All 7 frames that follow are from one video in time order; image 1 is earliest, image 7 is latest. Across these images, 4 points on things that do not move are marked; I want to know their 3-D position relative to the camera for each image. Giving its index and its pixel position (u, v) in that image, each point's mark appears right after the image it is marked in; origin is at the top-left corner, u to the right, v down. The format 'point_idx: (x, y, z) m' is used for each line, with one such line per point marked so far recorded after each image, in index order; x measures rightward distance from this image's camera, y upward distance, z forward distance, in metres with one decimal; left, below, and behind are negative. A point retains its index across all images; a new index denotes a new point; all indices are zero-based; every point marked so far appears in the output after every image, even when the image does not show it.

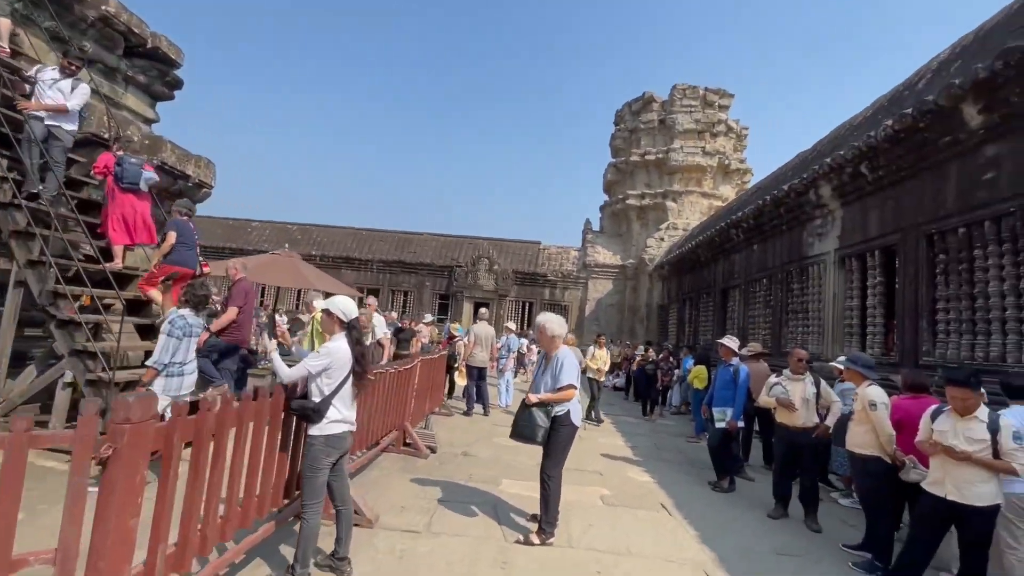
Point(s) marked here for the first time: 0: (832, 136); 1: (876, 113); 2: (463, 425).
0: (+5.5, +2.6, +8.3) m
1: (+5.5, +2.6, +7.2) m
2: (-0.6, -1.8, +6.3) m
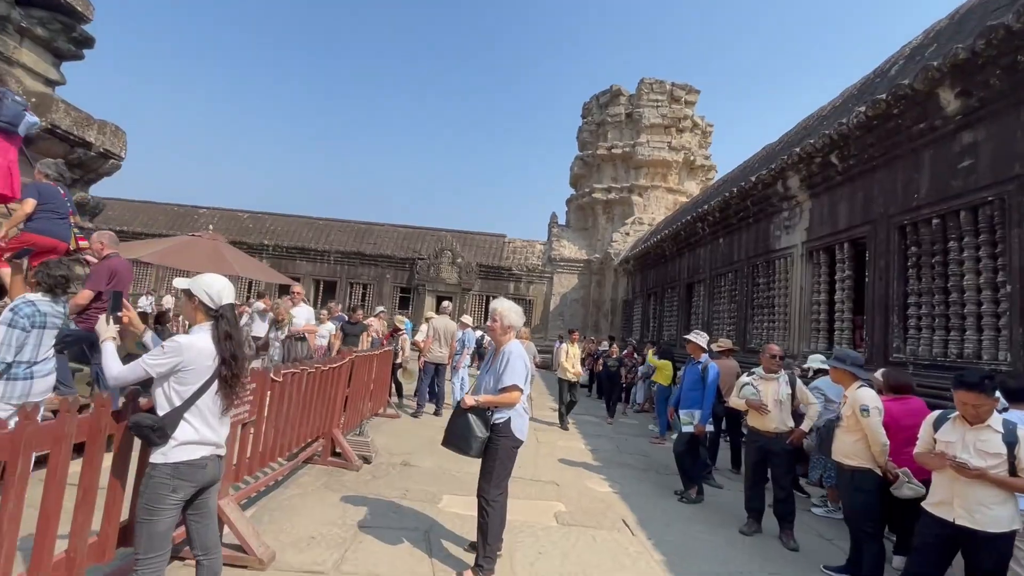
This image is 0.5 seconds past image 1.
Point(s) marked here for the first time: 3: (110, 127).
0: (+4.9, +2.7, +8.1) m
1: (+4.9, +2.7, +7.0) m
2: (-1.2, -1.7, +5.7) m
3: (-4.8, +1.9, +5.8) m
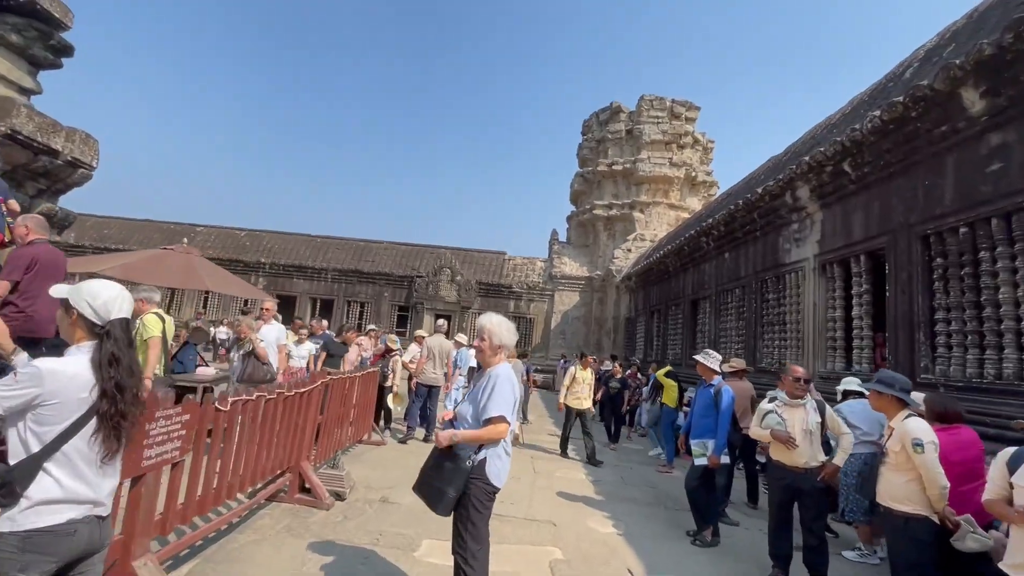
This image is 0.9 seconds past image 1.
0: (+4.8, +2.5, +7.7) m
1: (+4.8, +2.5, +6.6) m
2: (-1.3, -1.9, +5.3) m
3: (-4.9, +1.7, +5.5) m
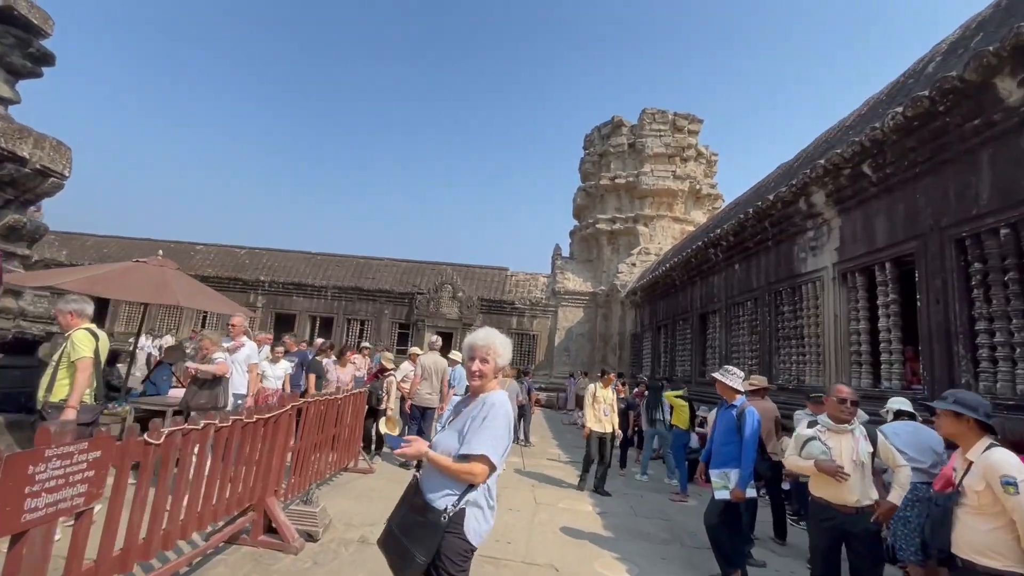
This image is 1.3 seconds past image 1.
0: (+4.8, +2.3, +7.4) m
1: (+4.7, +2.4, +6.3) m
2: (-1.3, -2.0, +4.8) m
3: (-5.0, +1.6, +5.1) m
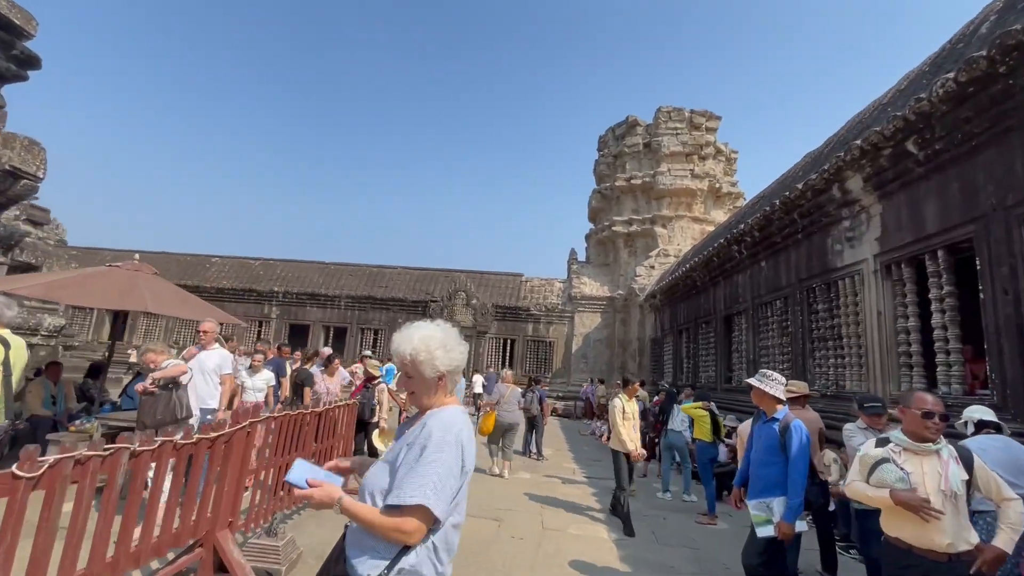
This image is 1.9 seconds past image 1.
0: (+4.8, +2.3, +6.7) m
1: (+4.8, +2.5, +5.6) m
2: (-1.3, -2.0, +4.3) m
3: (-5.0, +1.5, +4.9) m
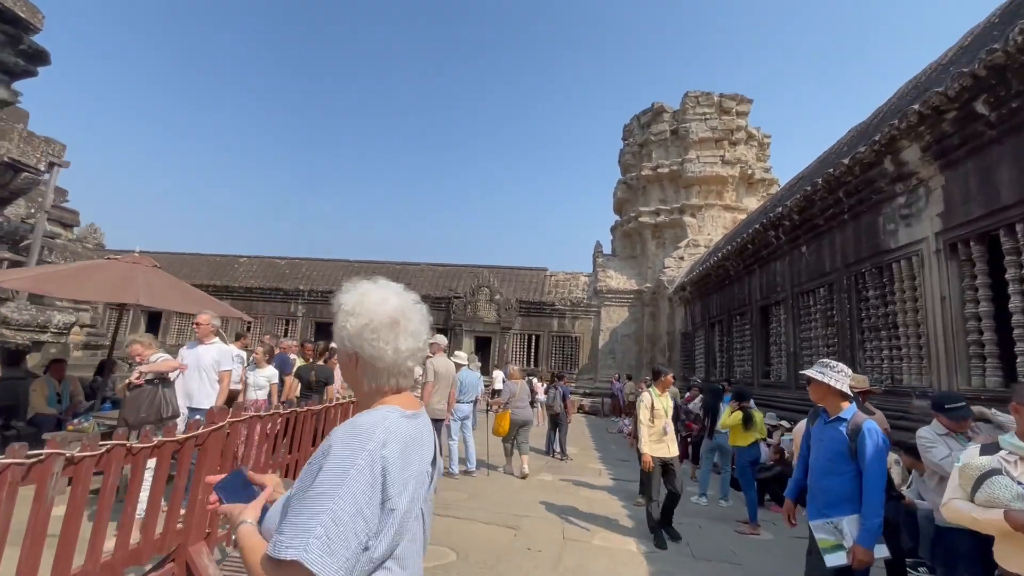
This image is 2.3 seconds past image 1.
0: (+5.0, +2.6, +6.0) m
1: (+4.9, +2.7, +4.9) m
2: (-1.1, -1.9, +4.0) m
3: (-4.8, +1.5, +4.7) m
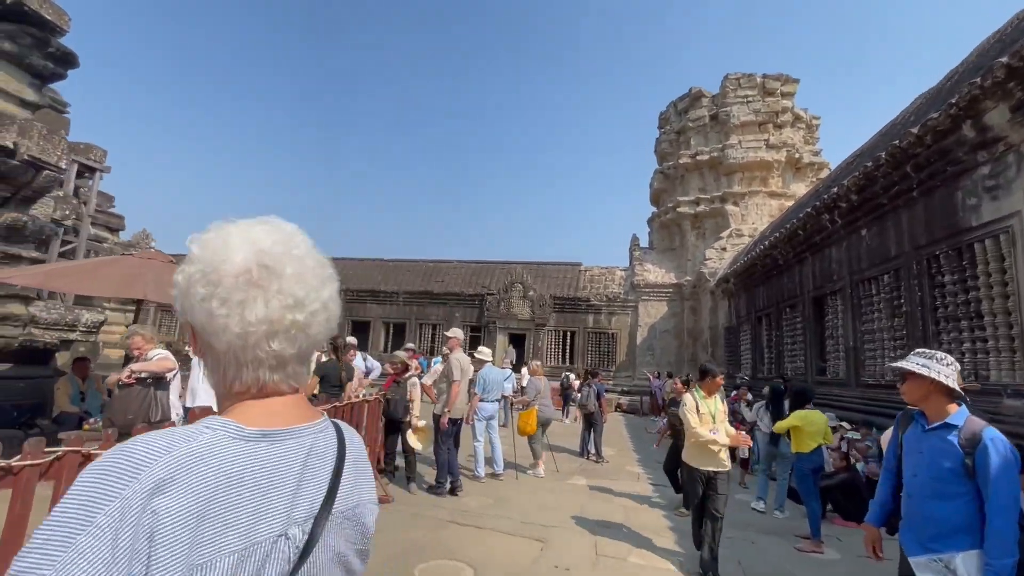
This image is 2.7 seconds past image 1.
0: (+5.3, +2.7, +5.3) m
1: (+5.1, +2.8, +4.2) m
2: (-0.9, -1.8, +3.7) m
3: (-4.6, +1.6, +4.7) m
